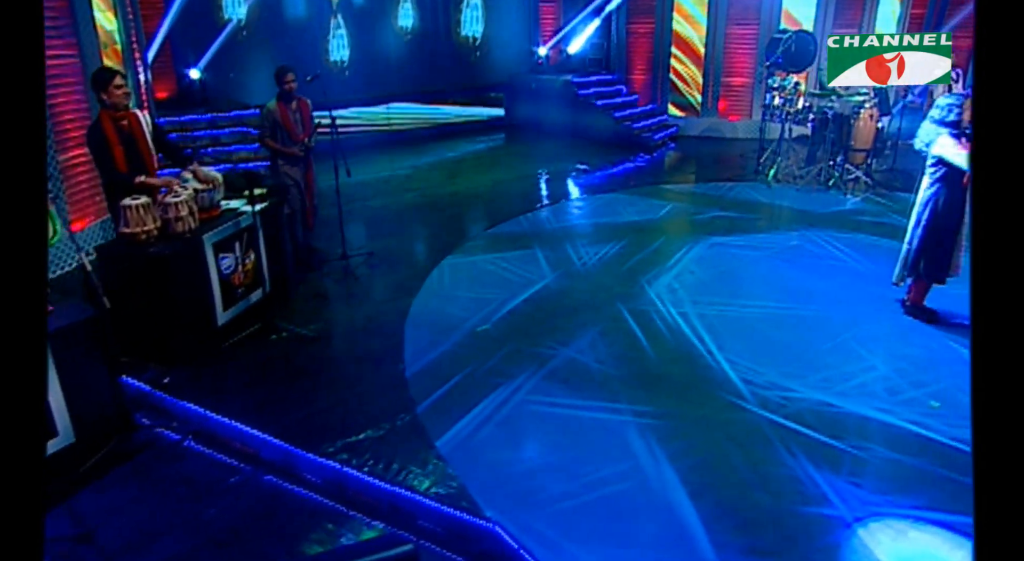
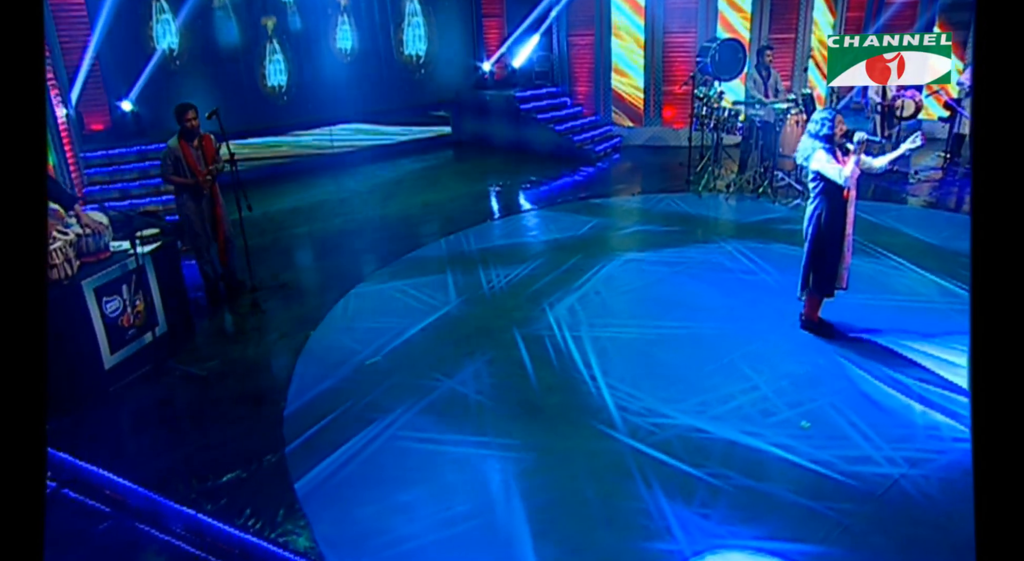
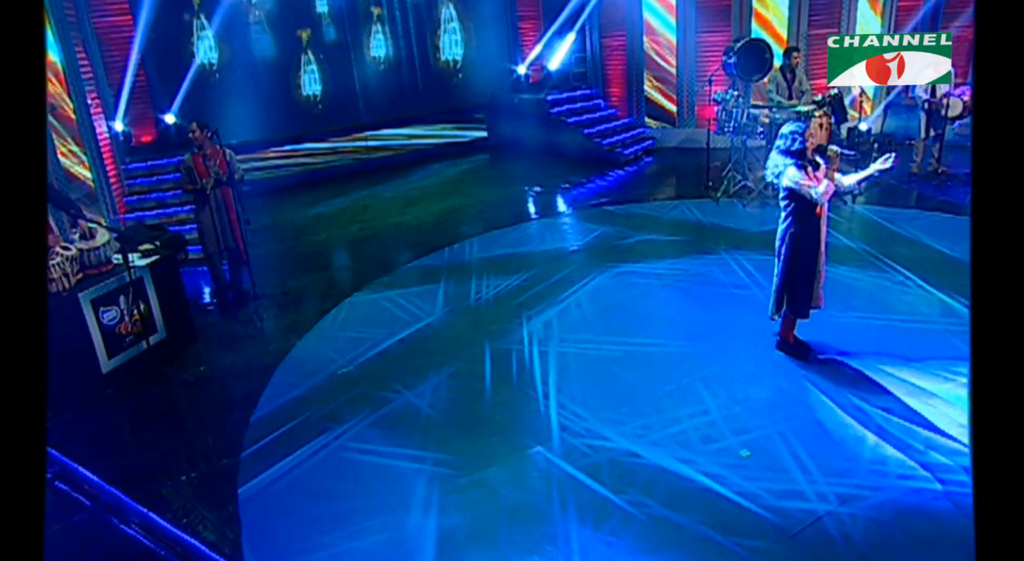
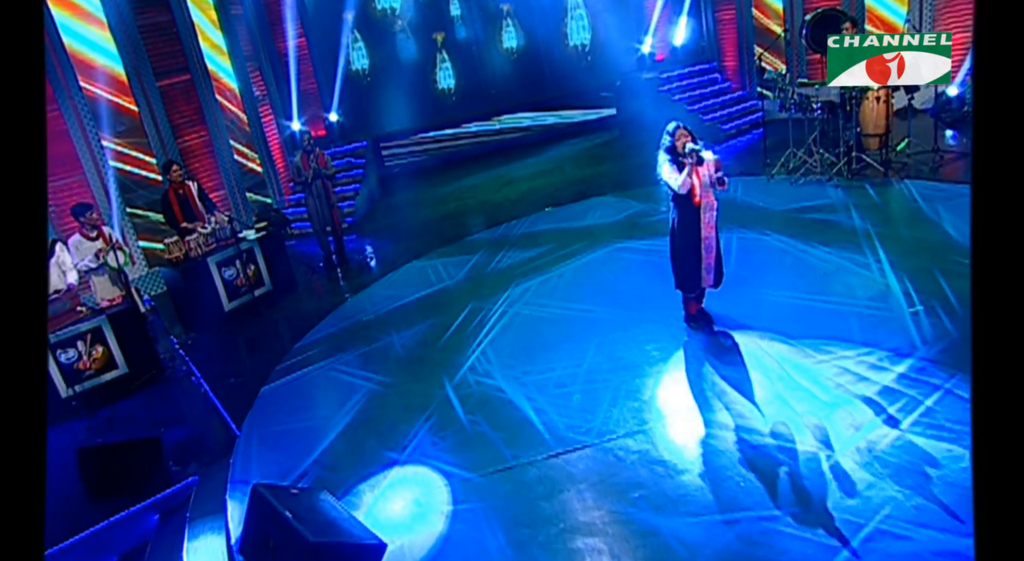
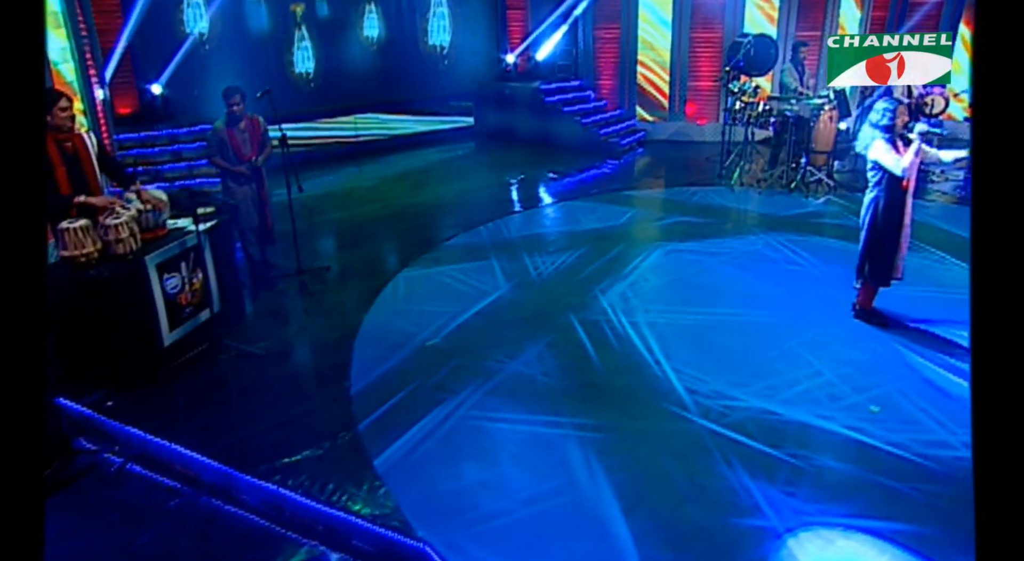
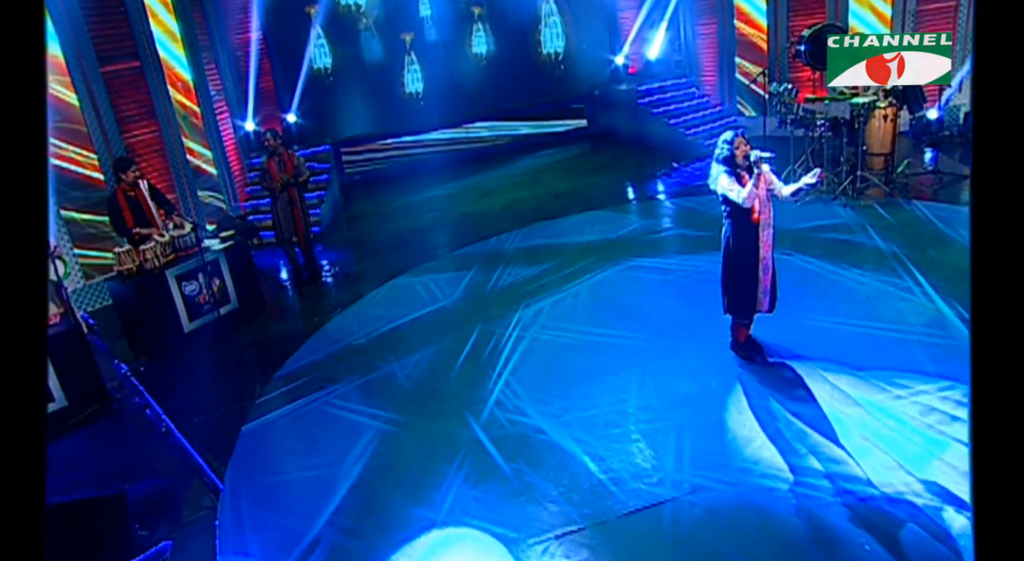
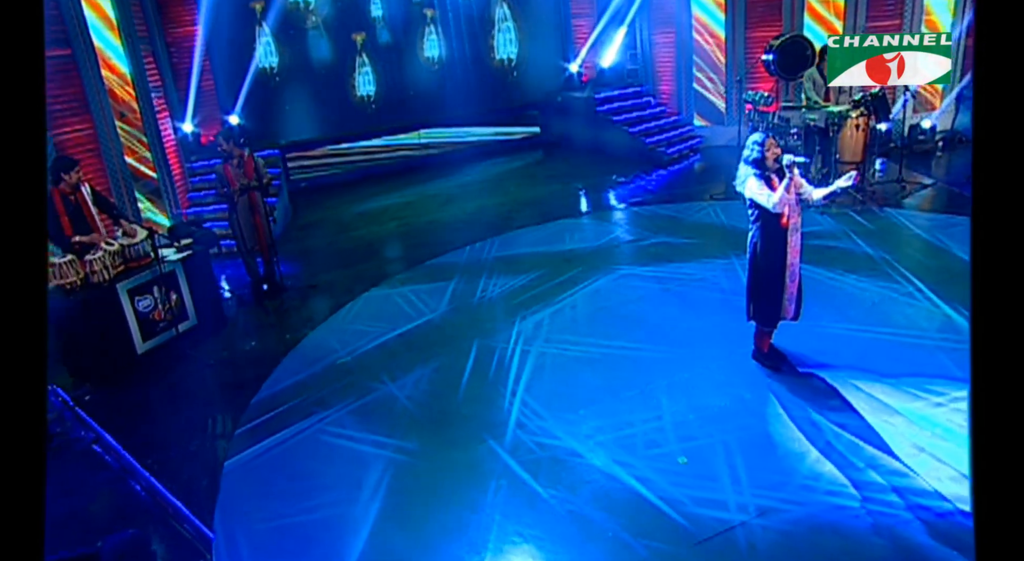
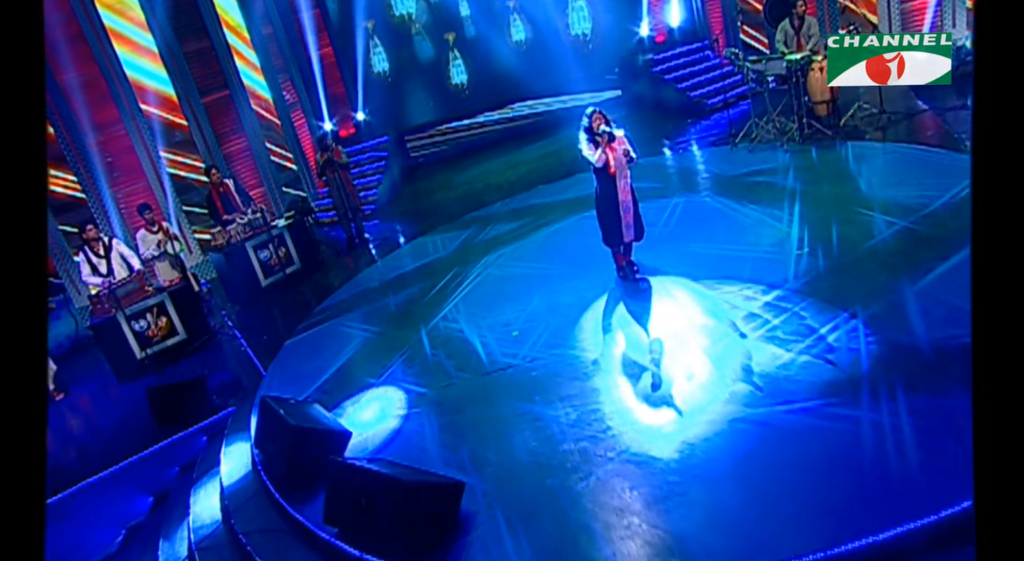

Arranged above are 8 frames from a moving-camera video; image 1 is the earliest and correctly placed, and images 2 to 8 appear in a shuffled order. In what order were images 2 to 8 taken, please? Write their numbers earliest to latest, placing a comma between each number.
5, 2, 3, 7, 6, 4, 8
